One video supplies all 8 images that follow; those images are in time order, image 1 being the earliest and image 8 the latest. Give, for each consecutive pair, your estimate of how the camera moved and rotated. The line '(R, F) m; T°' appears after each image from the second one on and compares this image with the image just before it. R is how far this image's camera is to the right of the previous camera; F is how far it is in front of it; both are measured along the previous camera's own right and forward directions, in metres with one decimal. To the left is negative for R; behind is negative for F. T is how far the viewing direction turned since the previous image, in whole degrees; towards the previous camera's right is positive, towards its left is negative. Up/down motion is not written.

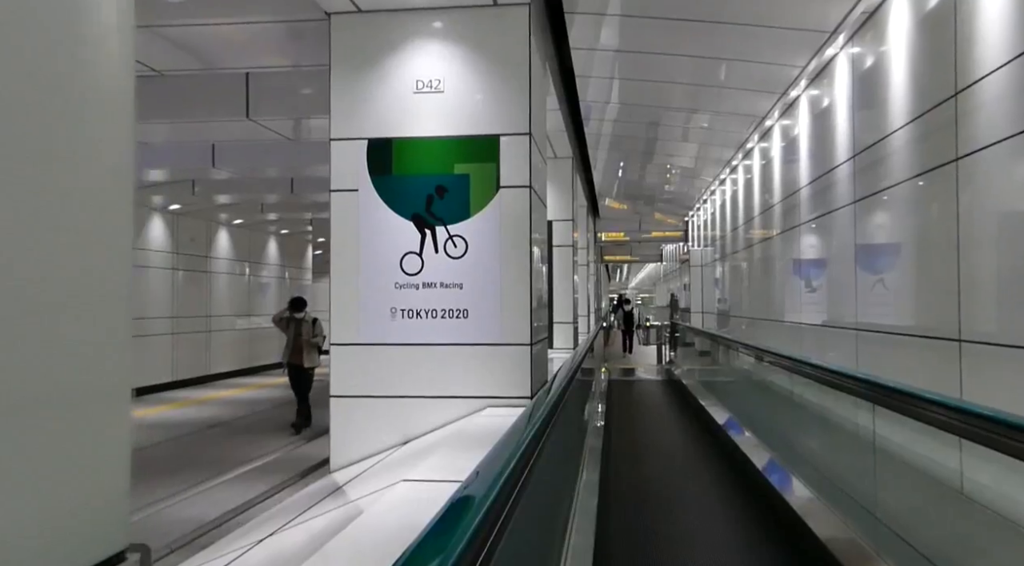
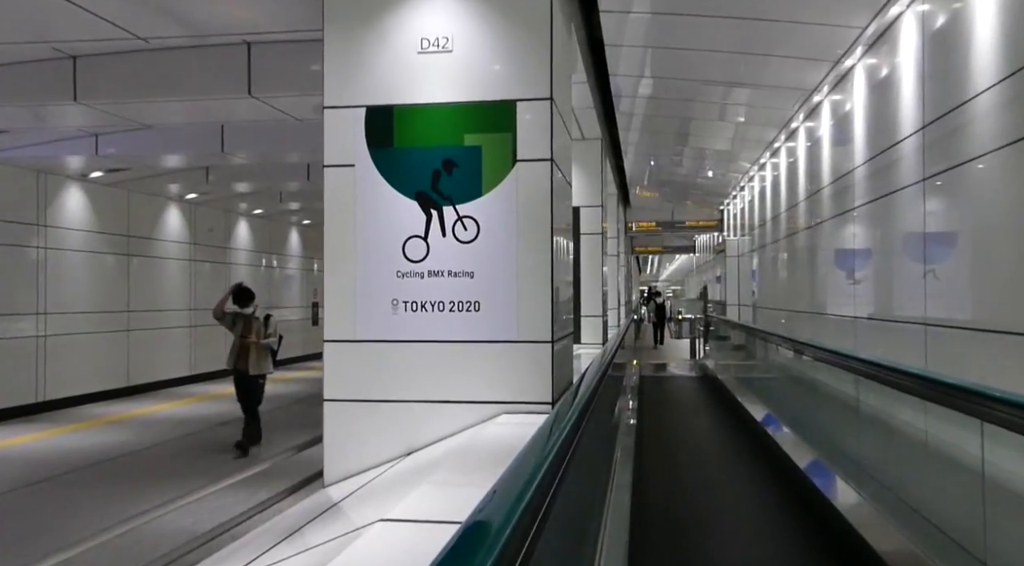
(+0.1, +0.6) m; -2°
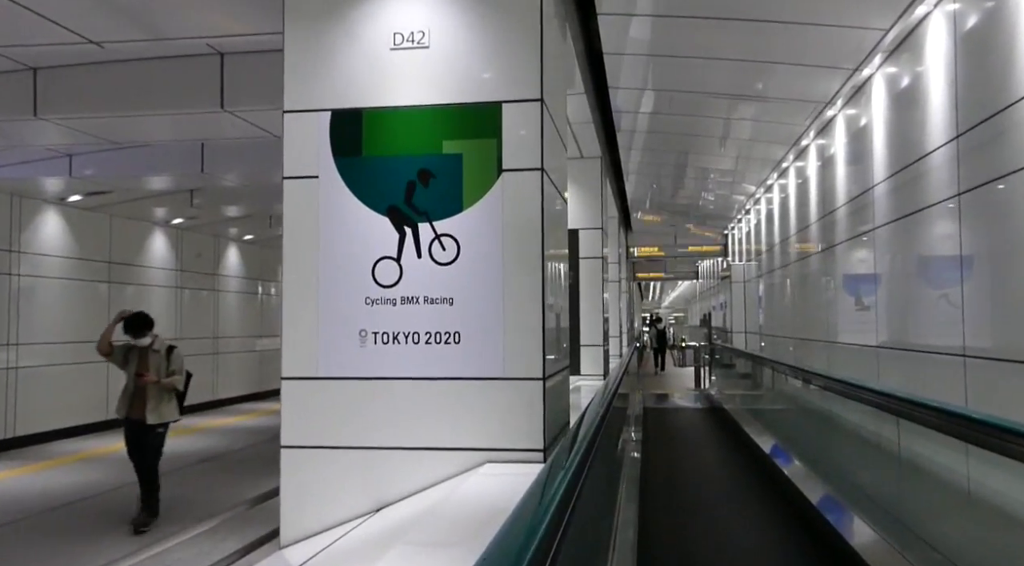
(+0.1, +0.5) m; 0°
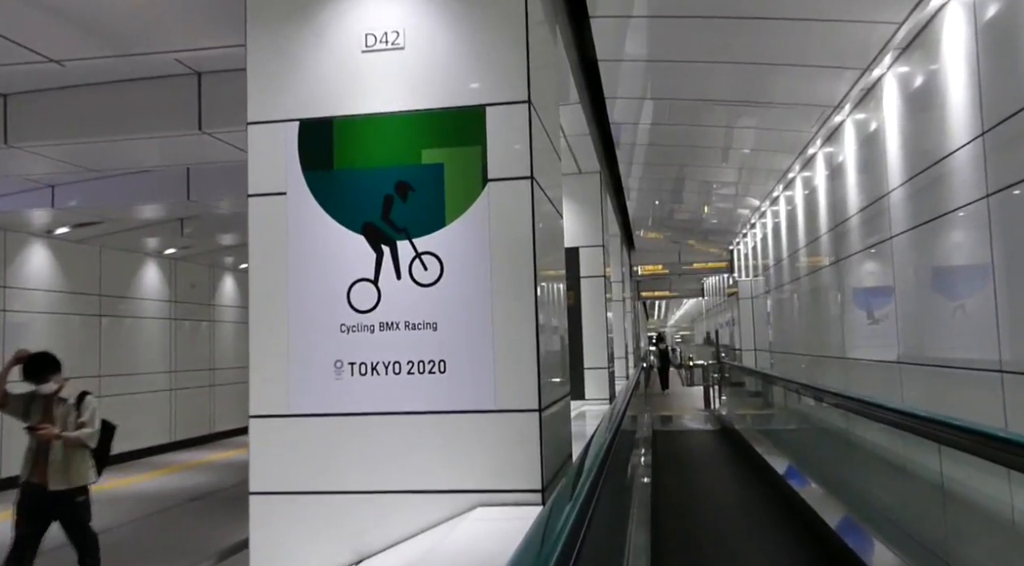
(+0.1, +0.3) m; 0°
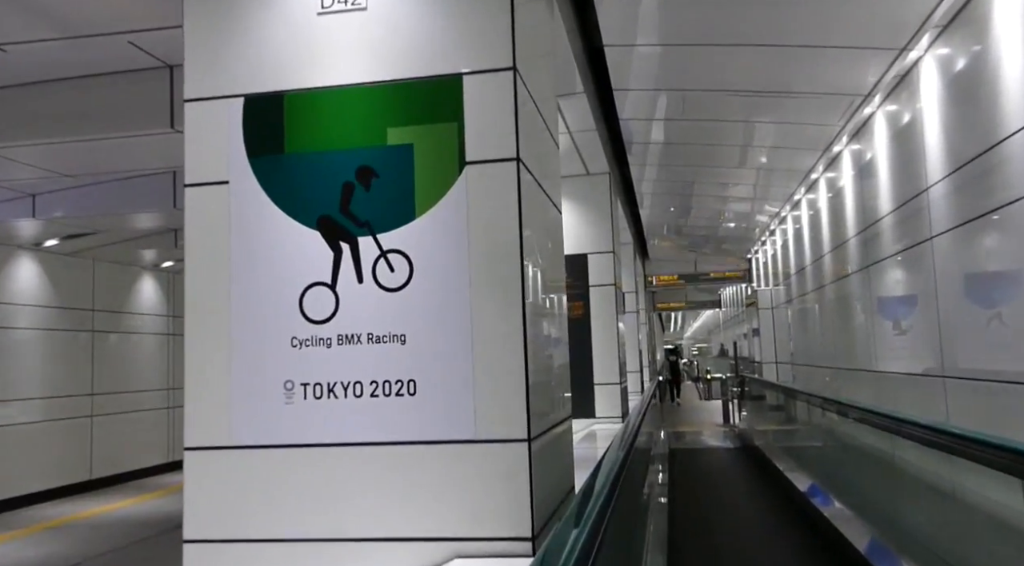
(+0.1, +0.5) m; -1°
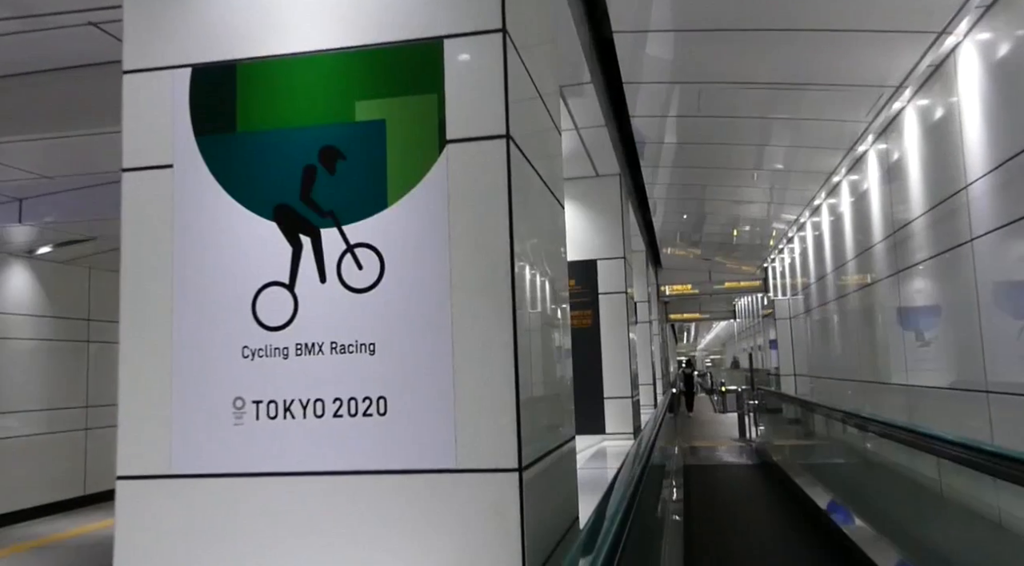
(+0.1, +0.4) m; -1°
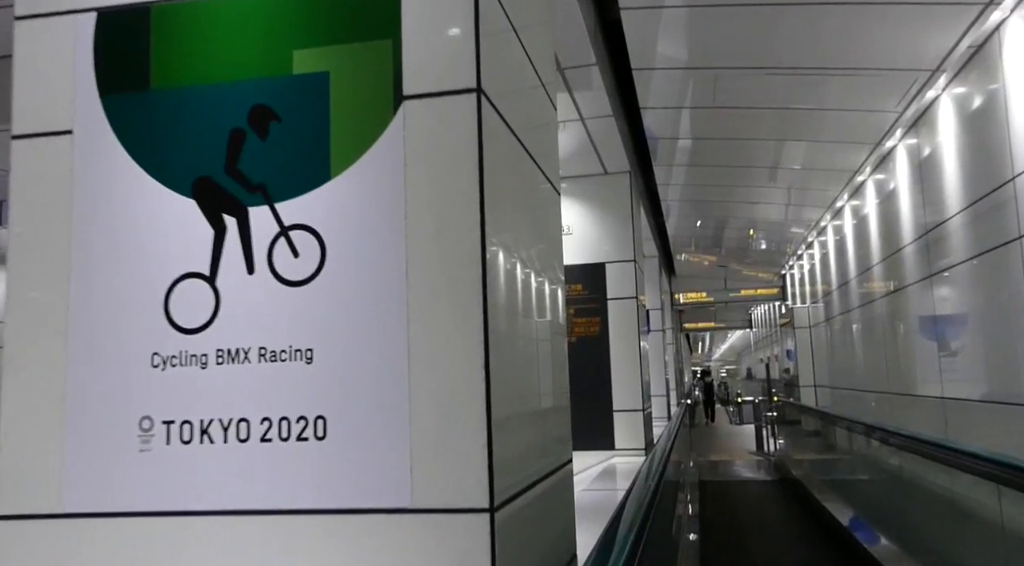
(+0.1, +0.4) m; -1°
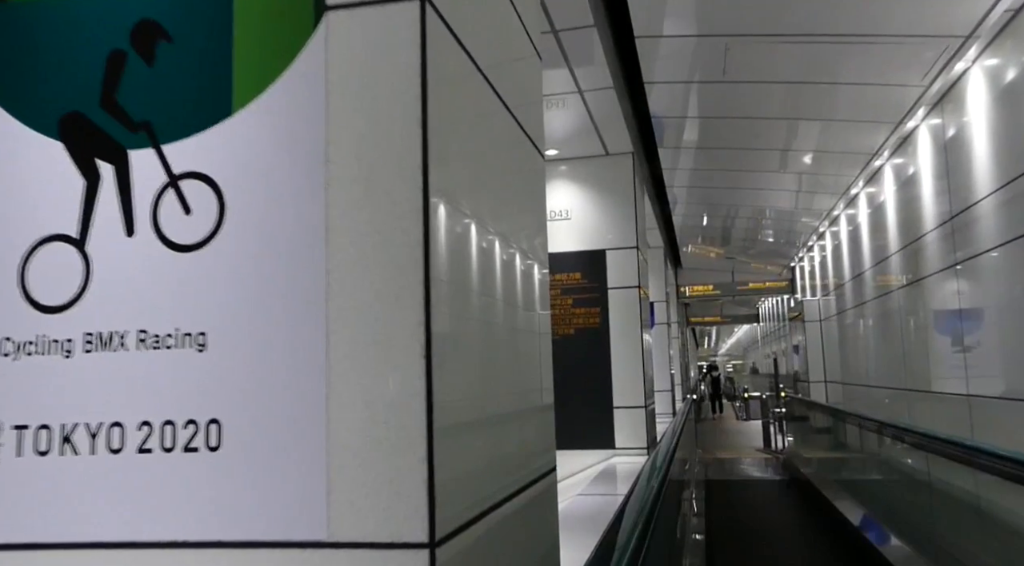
(+0.1, +0.4) m; 0°
